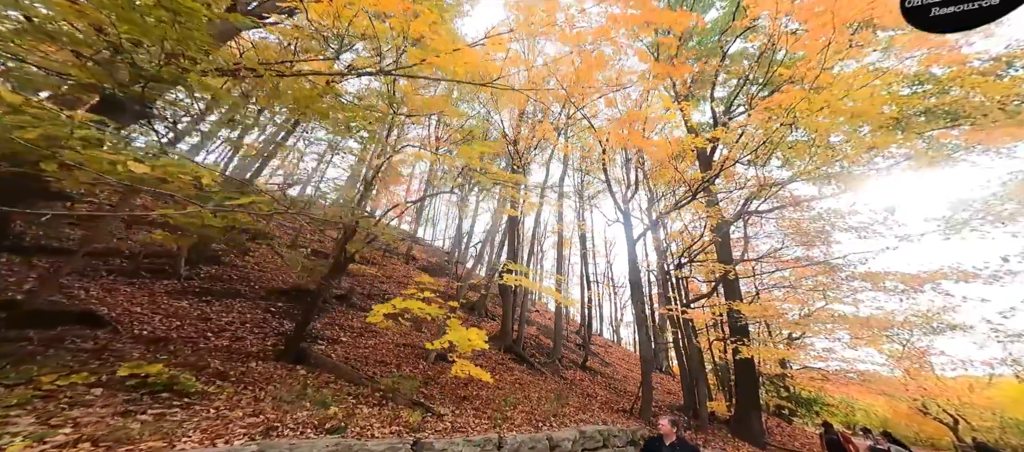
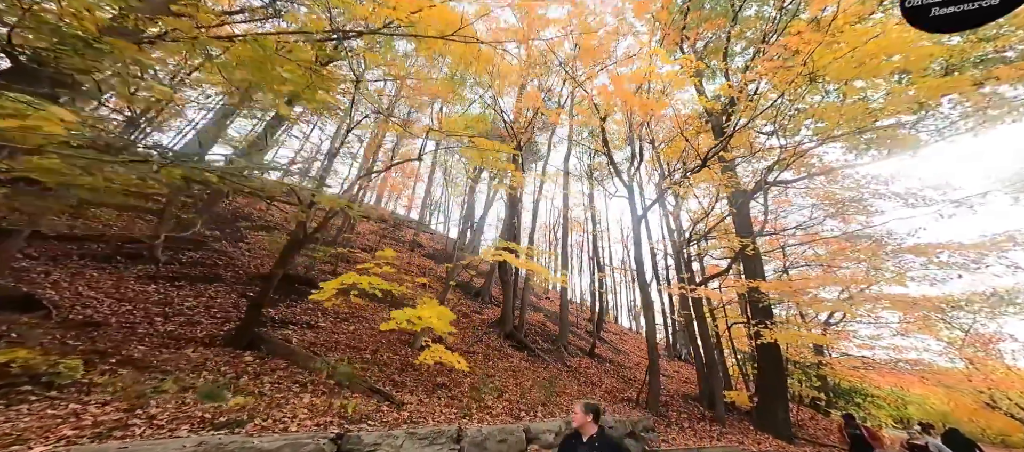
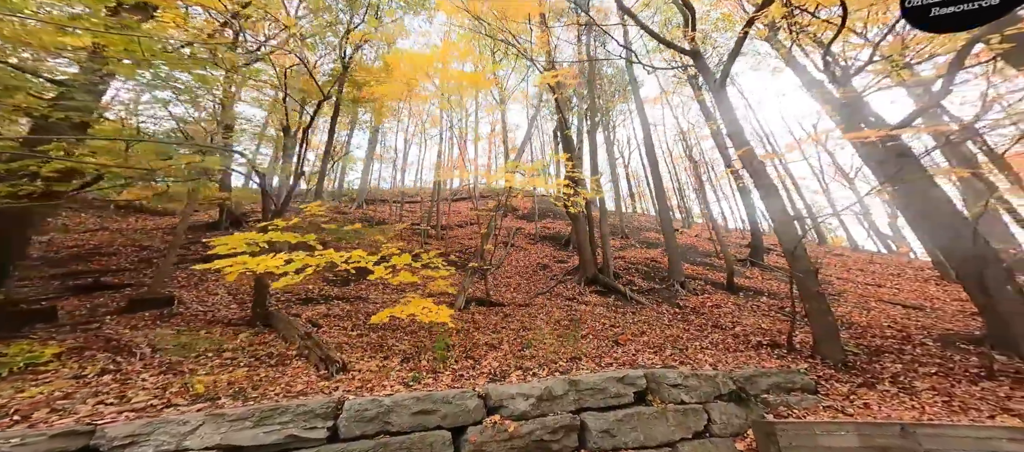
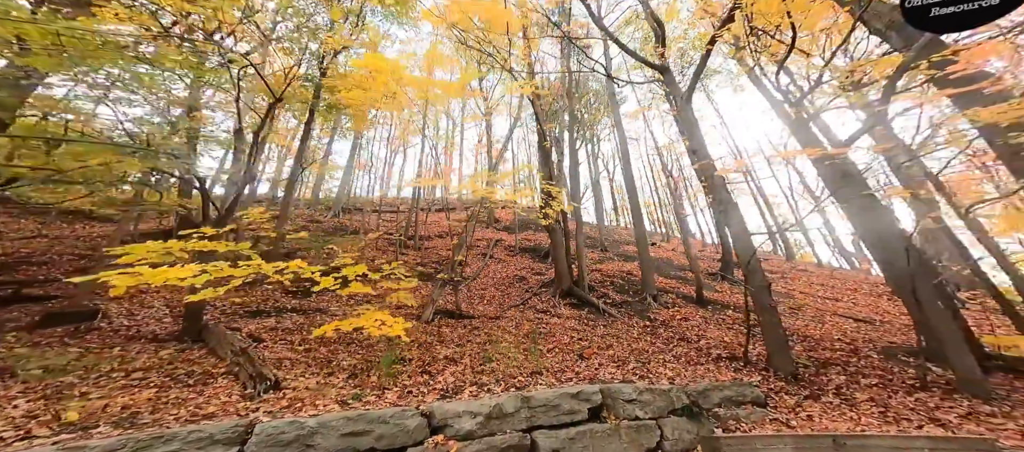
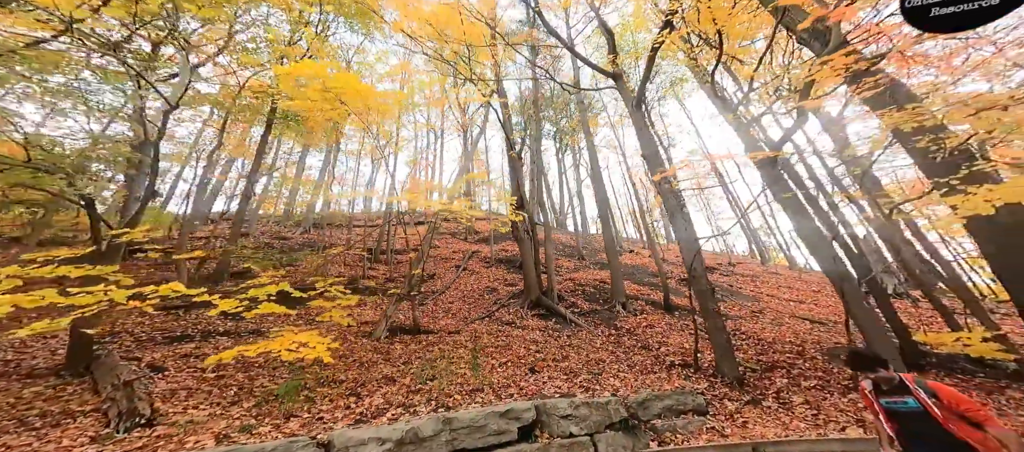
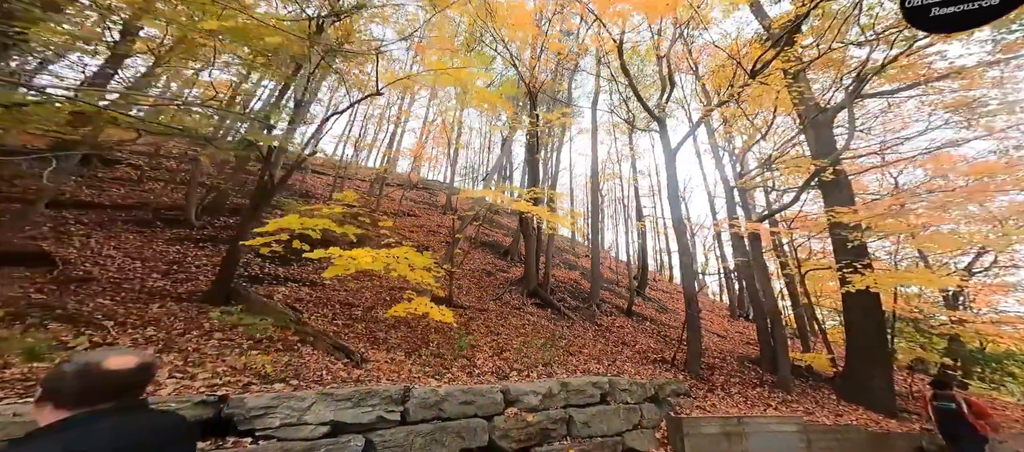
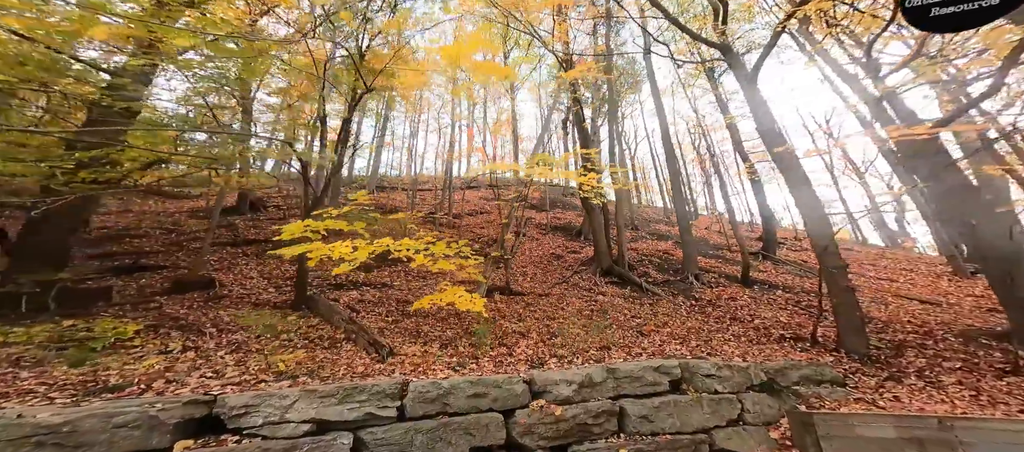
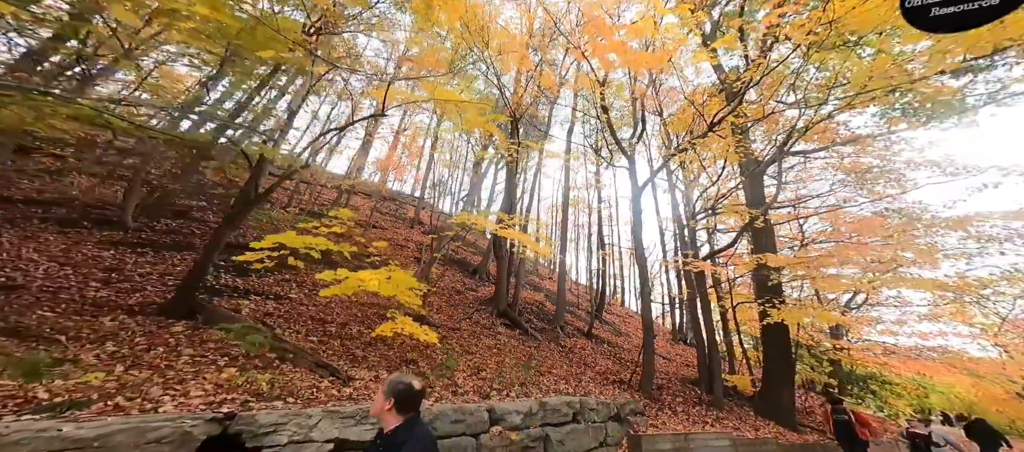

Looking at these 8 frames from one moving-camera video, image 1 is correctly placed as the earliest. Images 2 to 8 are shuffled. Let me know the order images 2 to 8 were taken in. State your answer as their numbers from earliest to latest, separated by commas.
2, 8, 6, 7, 3, 4, 5
